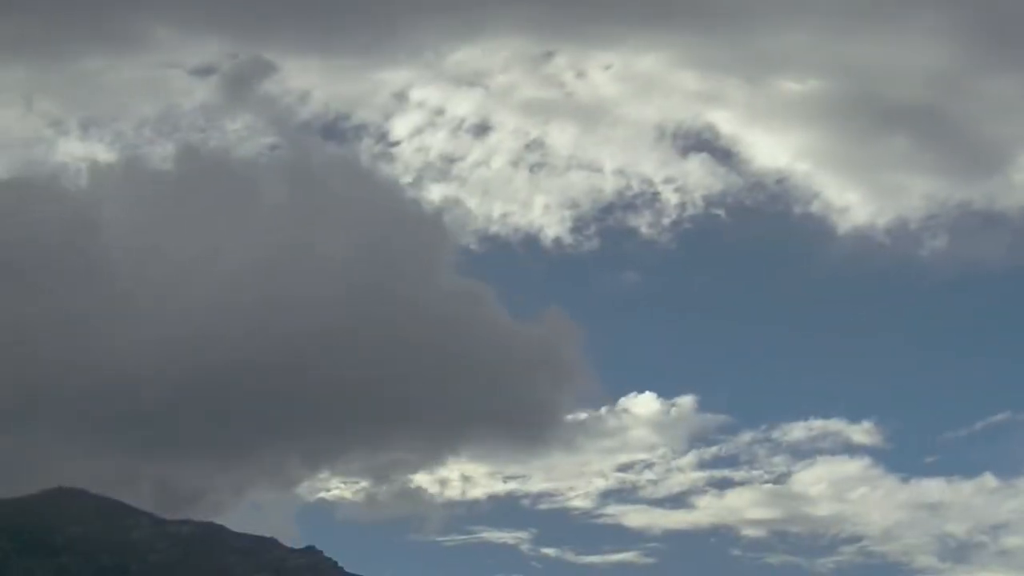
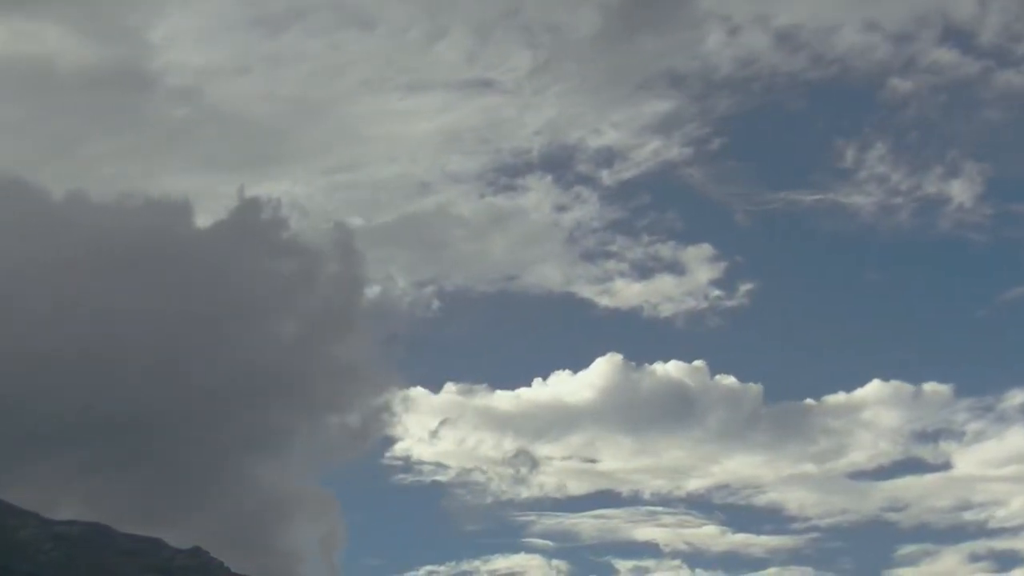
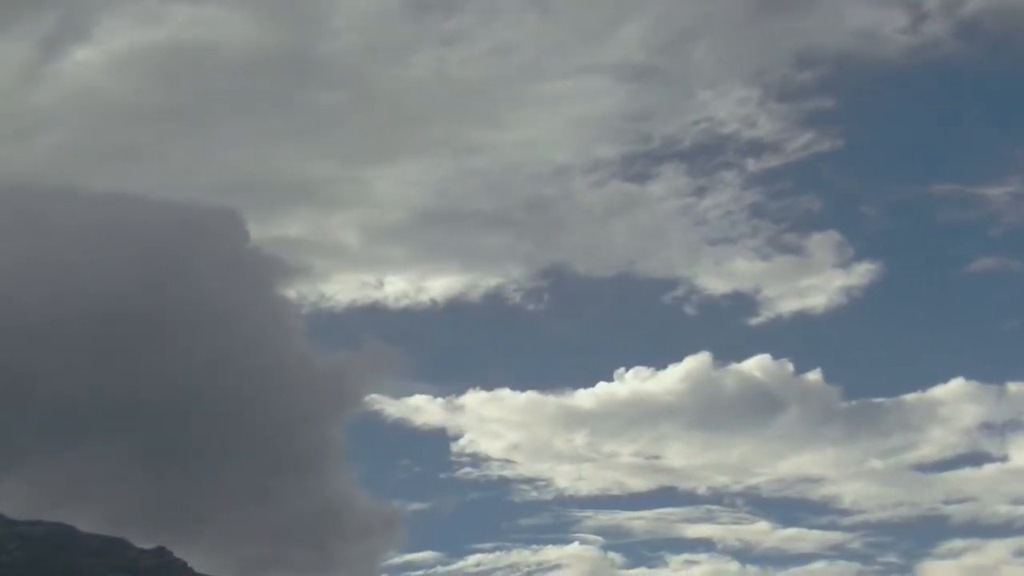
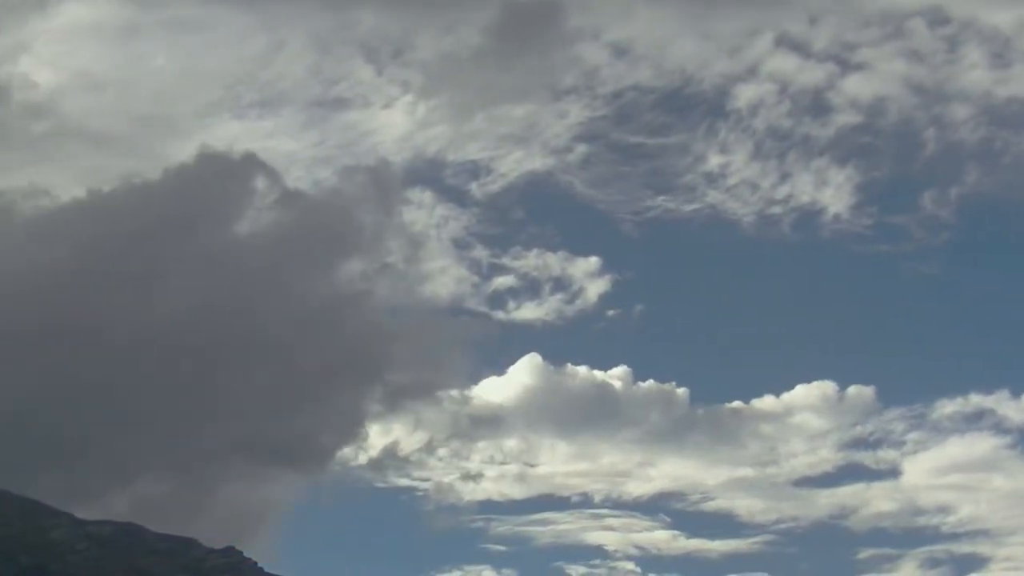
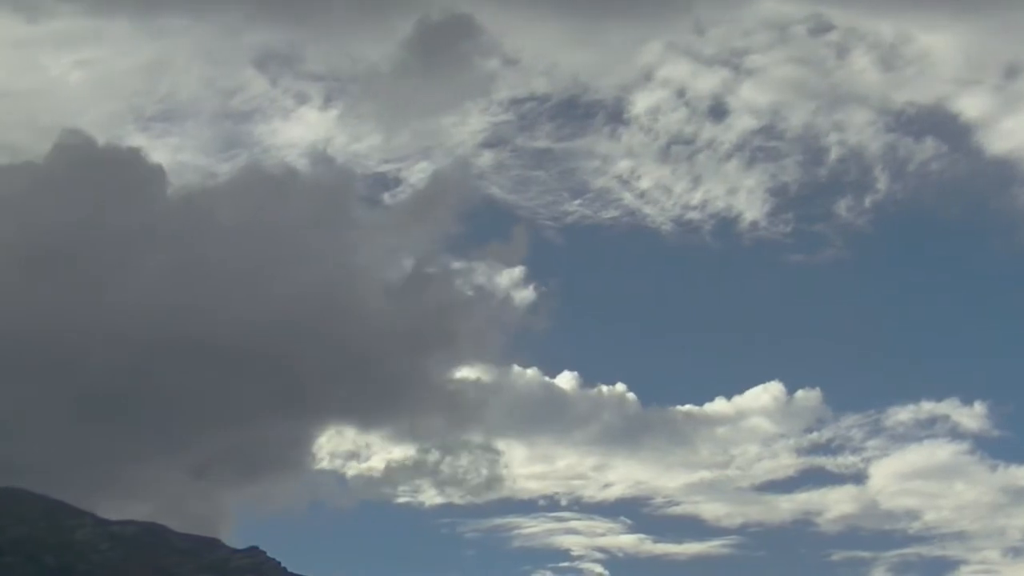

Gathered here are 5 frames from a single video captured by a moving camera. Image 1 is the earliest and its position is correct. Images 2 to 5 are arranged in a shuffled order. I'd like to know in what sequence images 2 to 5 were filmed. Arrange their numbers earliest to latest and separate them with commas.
5, 4, 2, 3
